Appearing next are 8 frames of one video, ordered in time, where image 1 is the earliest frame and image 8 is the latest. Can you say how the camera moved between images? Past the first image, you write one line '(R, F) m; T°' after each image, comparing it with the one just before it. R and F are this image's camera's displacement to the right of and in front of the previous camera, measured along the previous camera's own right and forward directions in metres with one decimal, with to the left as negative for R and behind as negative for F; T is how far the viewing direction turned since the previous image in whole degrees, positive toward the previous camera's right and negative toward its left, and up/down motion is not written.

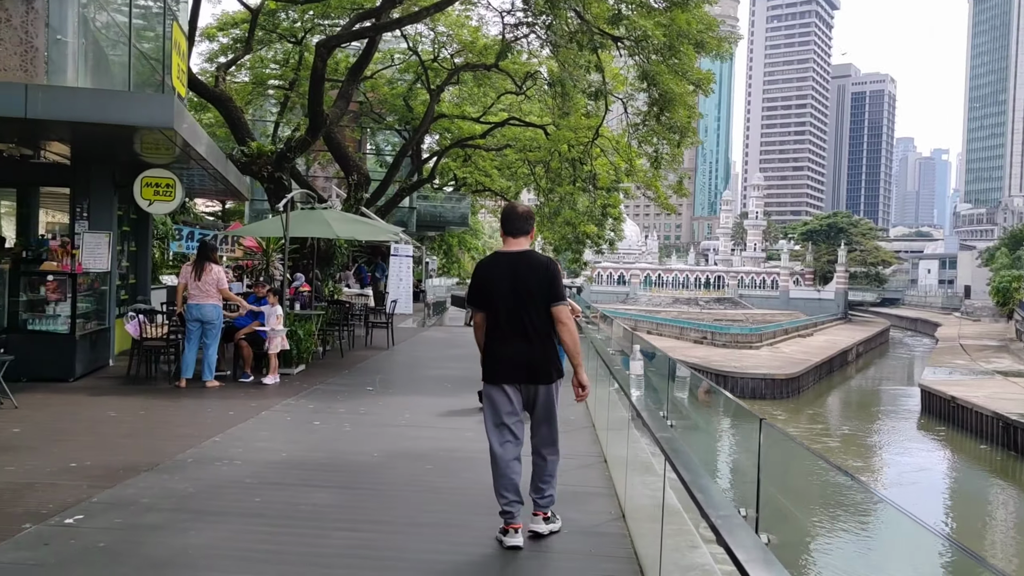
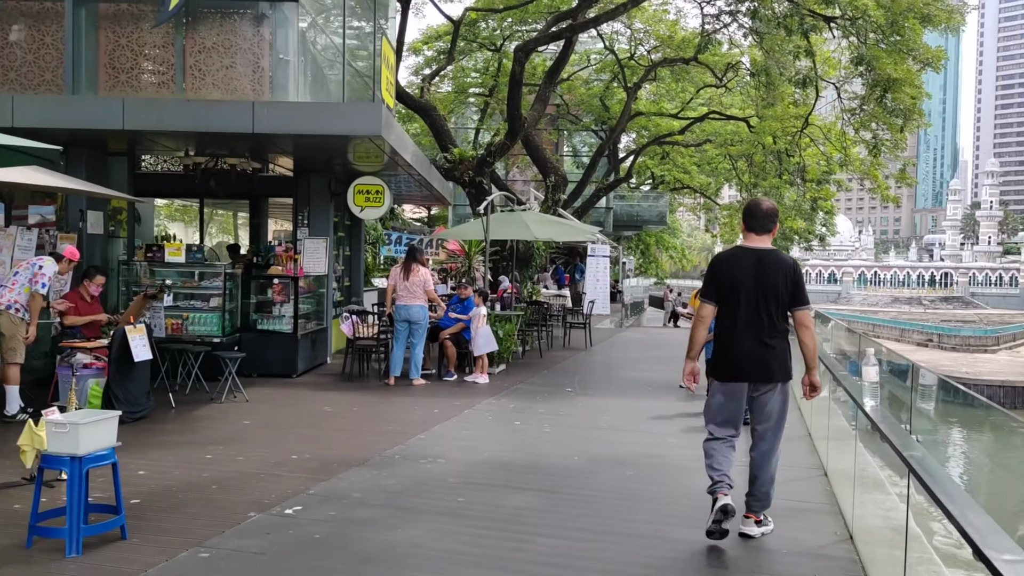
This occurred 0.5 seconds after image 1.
(0.0, +0.2) m; -14°
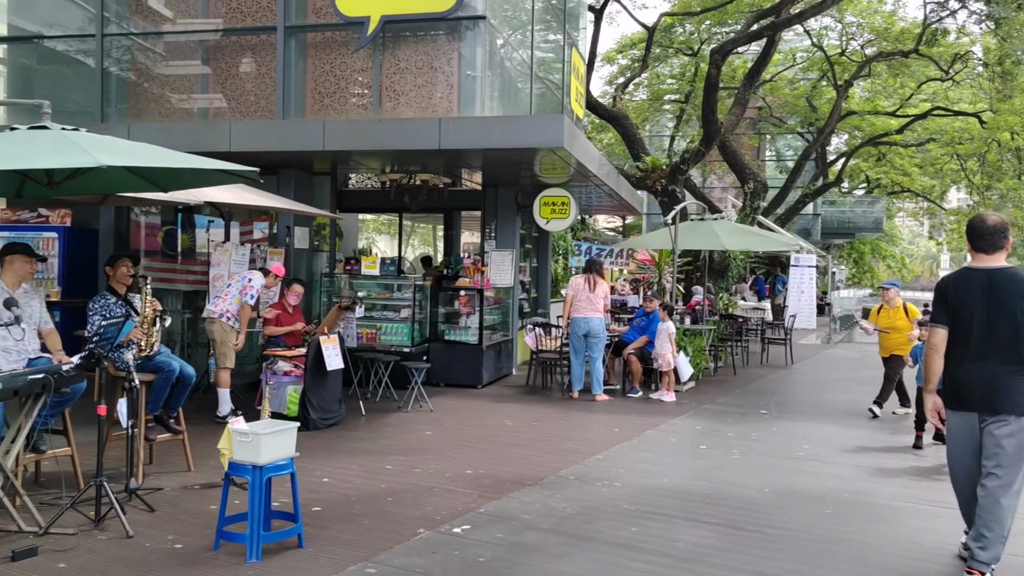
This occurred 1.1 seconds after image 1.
(+0.1, +0.2) m; -14°
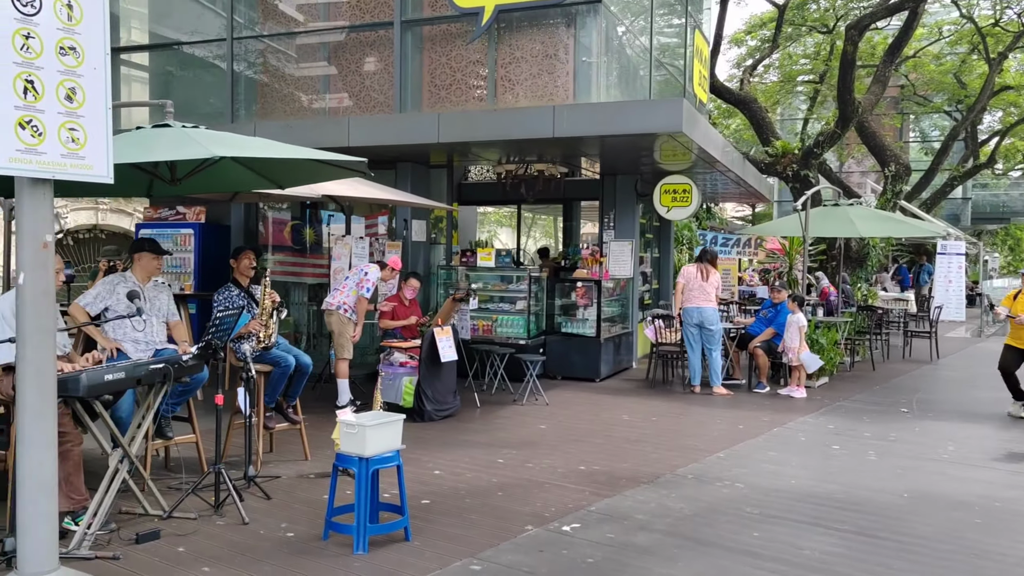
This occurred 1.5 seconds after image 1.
(+0.1, +0.2) m; -9°
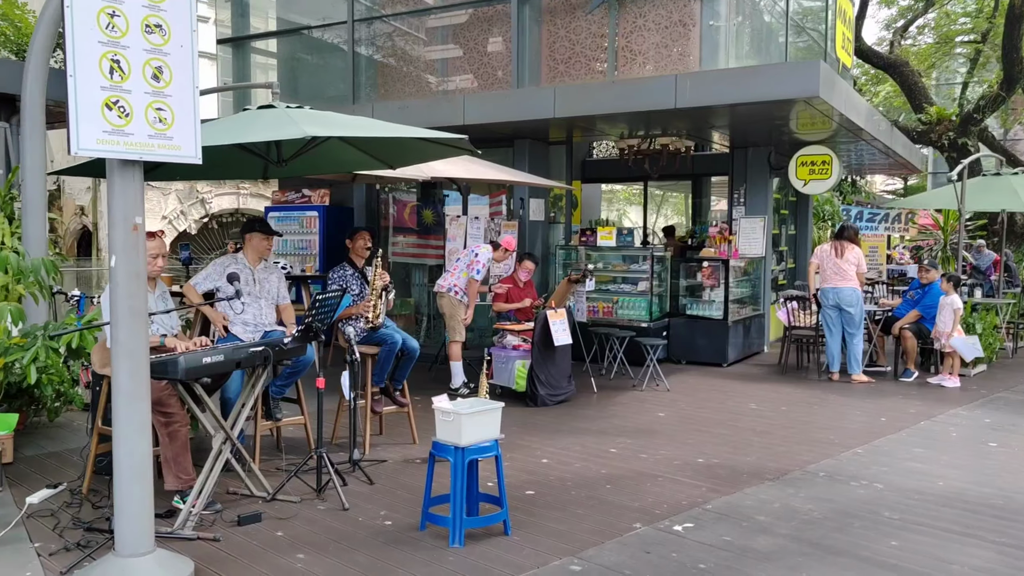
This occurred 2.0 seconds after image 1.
(+0.1, +0.3) m; -9°
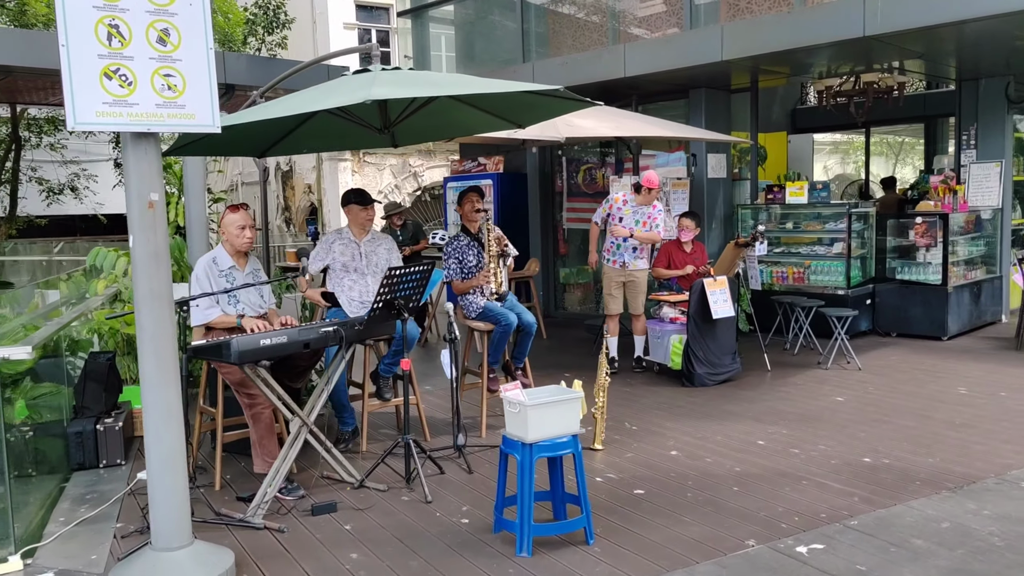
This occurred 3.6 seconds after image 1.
(+0.6, +0.6) m; -16°
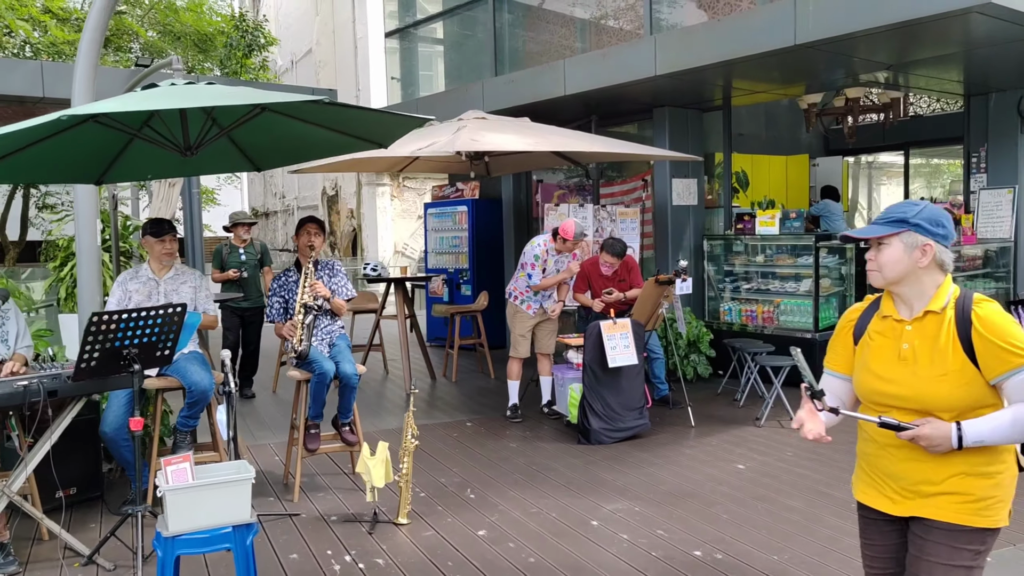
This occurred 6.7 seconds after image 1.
(+1.4, +0.7) m; -6°
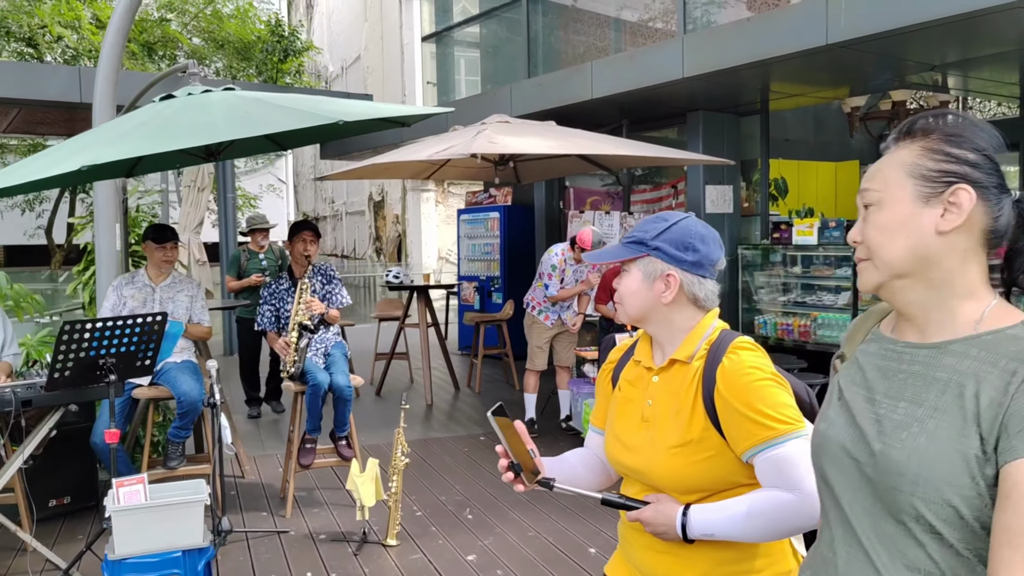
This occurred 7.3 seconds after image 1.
(+0.2, +0.2) m; -4°
